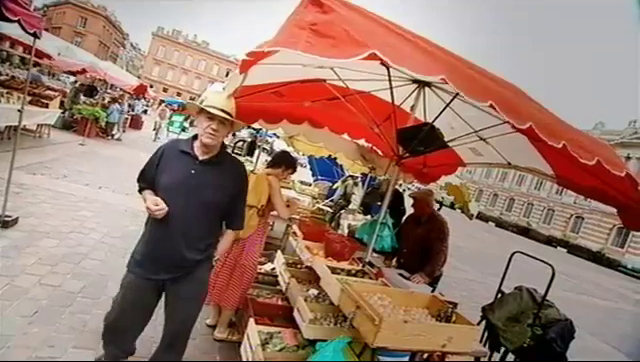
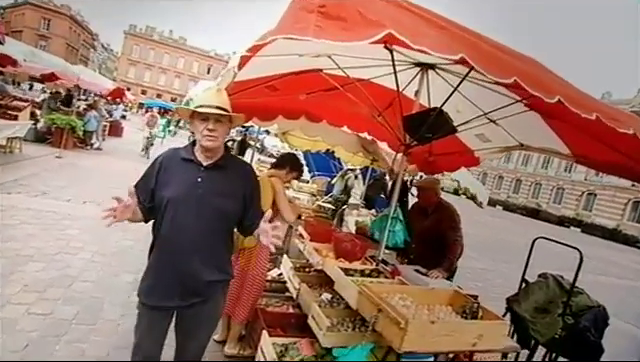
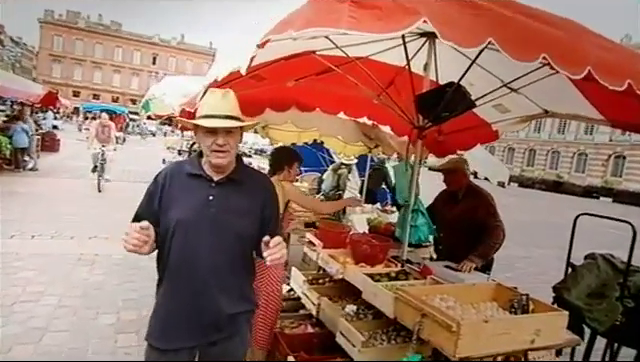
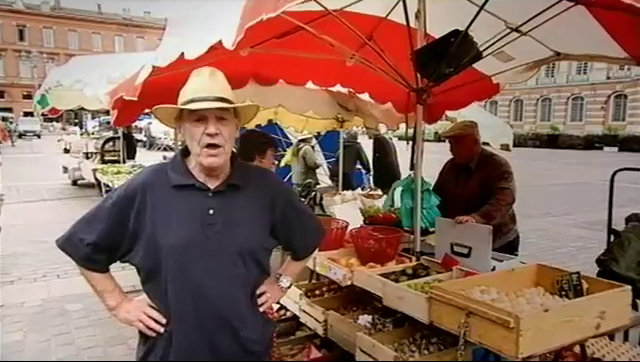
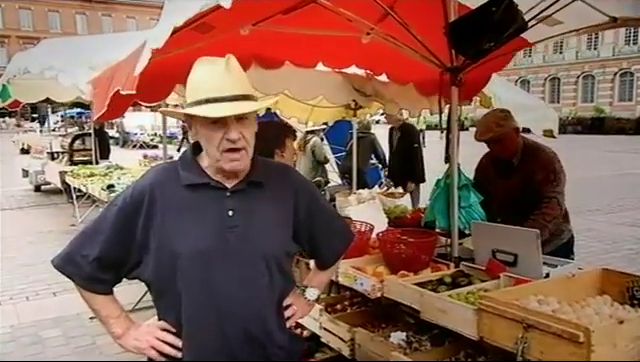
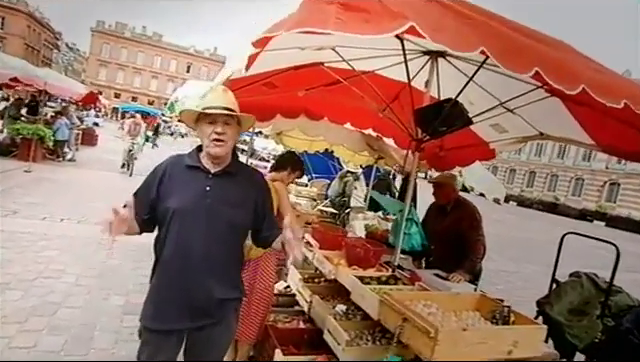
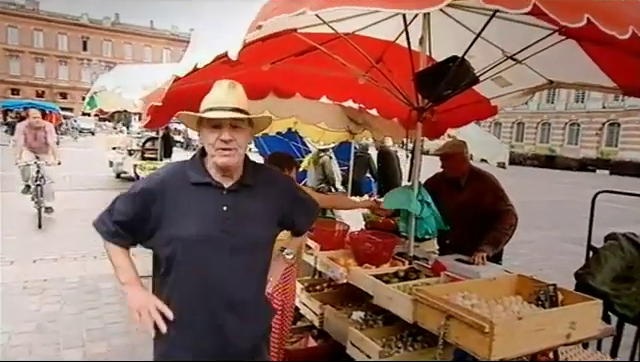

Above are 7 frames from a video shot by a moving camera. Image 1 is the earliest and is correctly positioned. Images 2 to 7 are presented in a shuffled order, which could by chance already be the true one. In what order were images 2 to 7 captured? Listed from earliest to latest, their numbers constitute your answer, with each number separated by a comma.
2, 6, 3, 7, 4, 5
